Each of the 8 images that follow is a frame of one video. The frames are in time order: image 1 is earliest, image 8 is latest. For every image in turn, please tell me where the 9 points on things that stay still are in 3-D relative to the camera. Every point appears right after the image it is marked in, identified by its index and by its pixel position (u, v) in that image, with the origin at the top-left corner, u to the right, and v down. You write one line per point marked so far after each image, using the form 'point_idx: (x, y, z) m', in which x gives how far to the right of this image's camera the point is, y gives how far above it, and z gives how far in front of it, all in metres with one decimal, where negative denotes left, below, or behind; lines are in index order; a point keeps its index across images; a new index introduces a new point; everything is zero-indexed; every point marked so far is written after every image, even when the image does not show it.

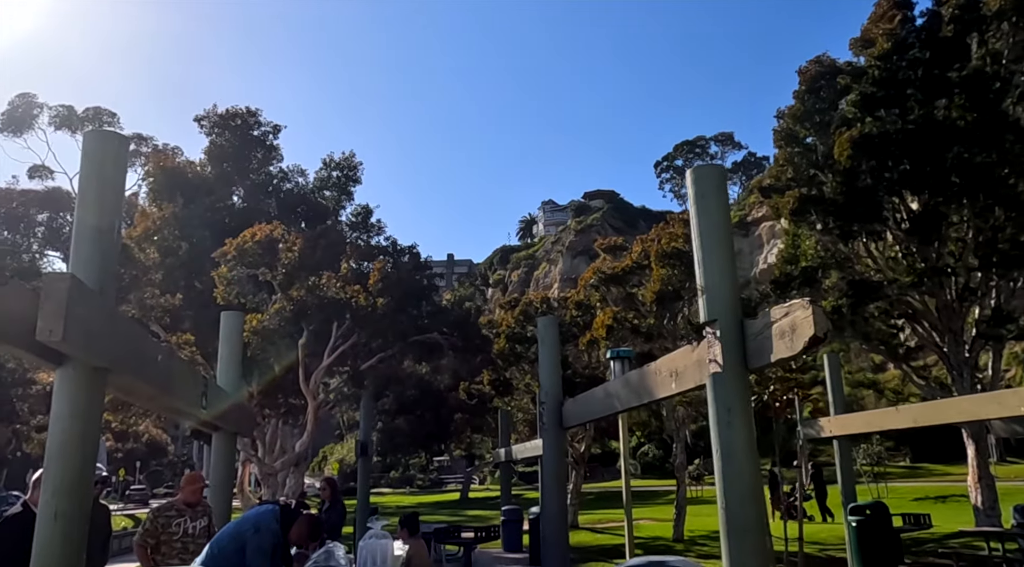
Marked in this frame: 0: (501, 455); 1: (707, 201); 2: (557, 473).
0: (-0.2, -4.0, +17.6) m
1: (+1.2, +0.5, +4.5) m
2: (+0.5, -2.1, +8.2) m
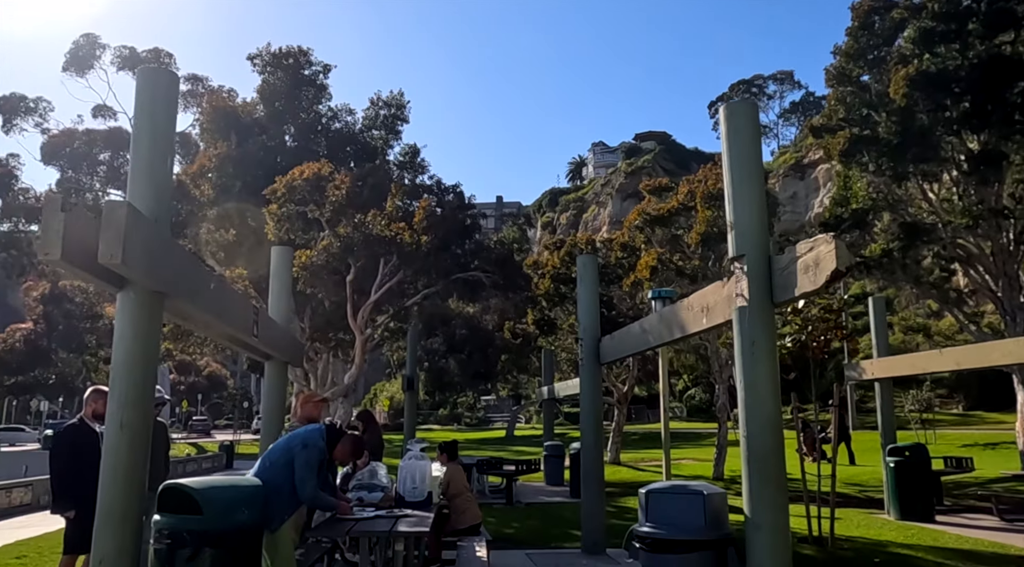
0: (+0.8, -2.6, +18.0) m
1: (+1.4, +0.9, +4.6) m
2: (+0.9, -1.4, +8.5) m
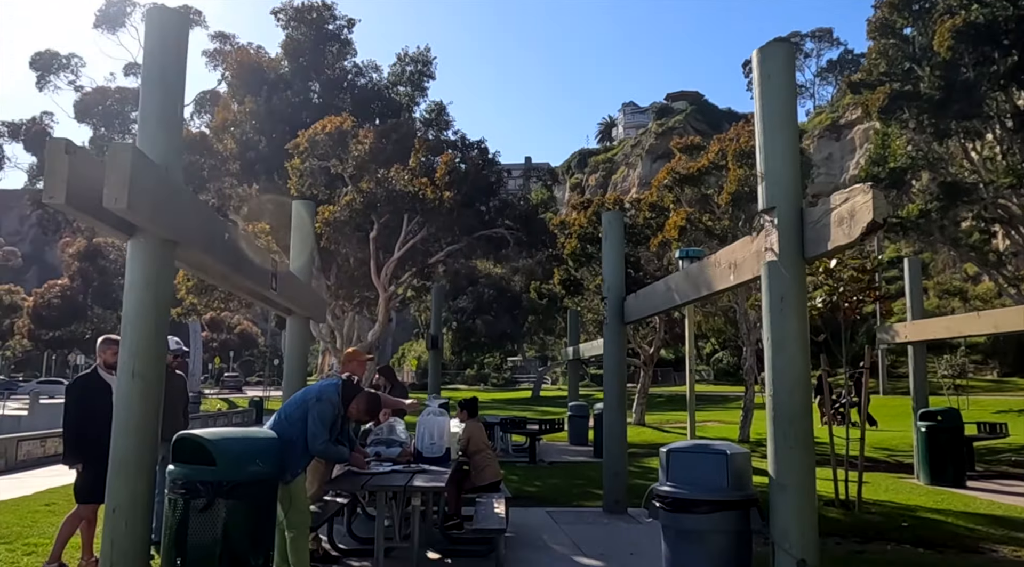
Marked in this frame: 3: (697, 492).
0: (+1.4, -1.6, +17.9) m
1: (+1.5, +1.1, +4.3) m
2: (+1.2, -0.9, +8.3) m
3: (+1.0, -1.2, +4.2) m
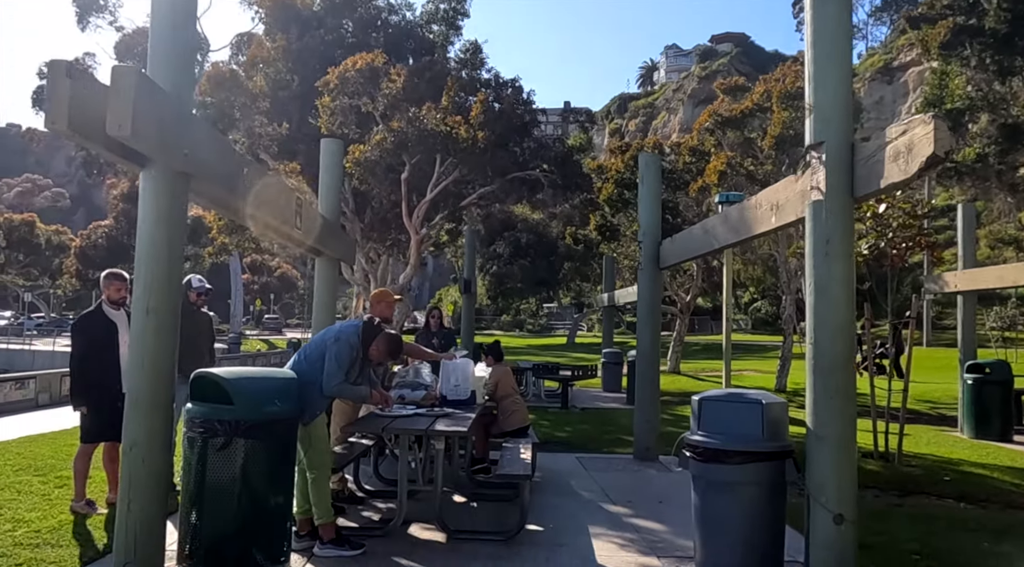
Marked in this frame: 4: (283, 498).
0: (+2.2, -0.4, +17.7) m
1: (+1.7, +1.5, +4.0) m
2: (+1.5, -0.3, +8.1) m
3: (+1.1, -0.8, +4.0) m
4: (-1.2, -1.1, +4.0) m
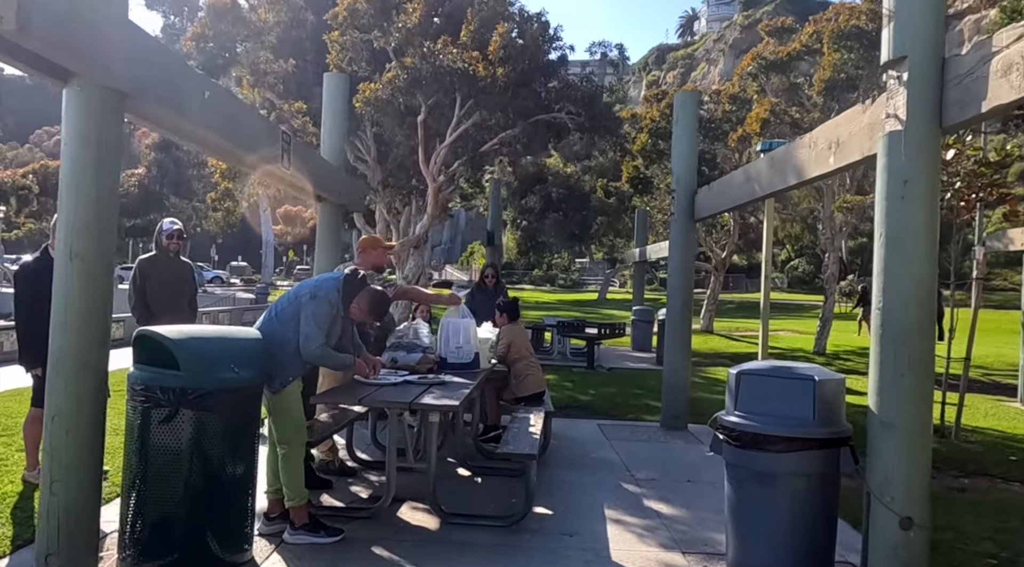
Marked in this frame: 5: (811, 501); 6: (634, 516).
0: (+2.8, +0.7, +16.9) m
1: (+1.7, +1.7, +3.1) m
2: (+1.7, +0.2, +7.4) m
3: (+1.1, -0.6, +3.3) m
4: (-1.2, -0.8, +3.4) m
5: (+1.3, -1.0, +3.3) m
6: (+0.7, -1.4, +4.4) m
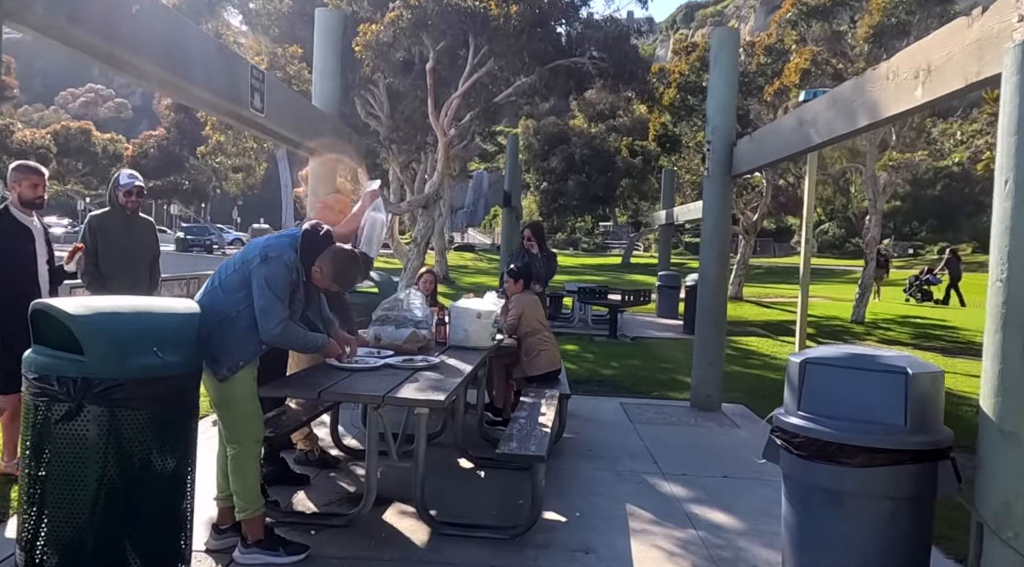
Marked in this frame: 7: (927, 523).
0: (+3.2, +1.4, +16.0) m
1: (+1.7, +1.8, +2.2) m
2: (+1.8, +0.5, +6.5) m
3: (+1.1, -0.5, +2.5) m
4: (-1.2, -0.7, +2.7) m
5: (+1.3, -0.8, +2.6) m
6: (+0.7, -1.2, +3.7) m
7: (+1.4, -0.8, +2.6) m
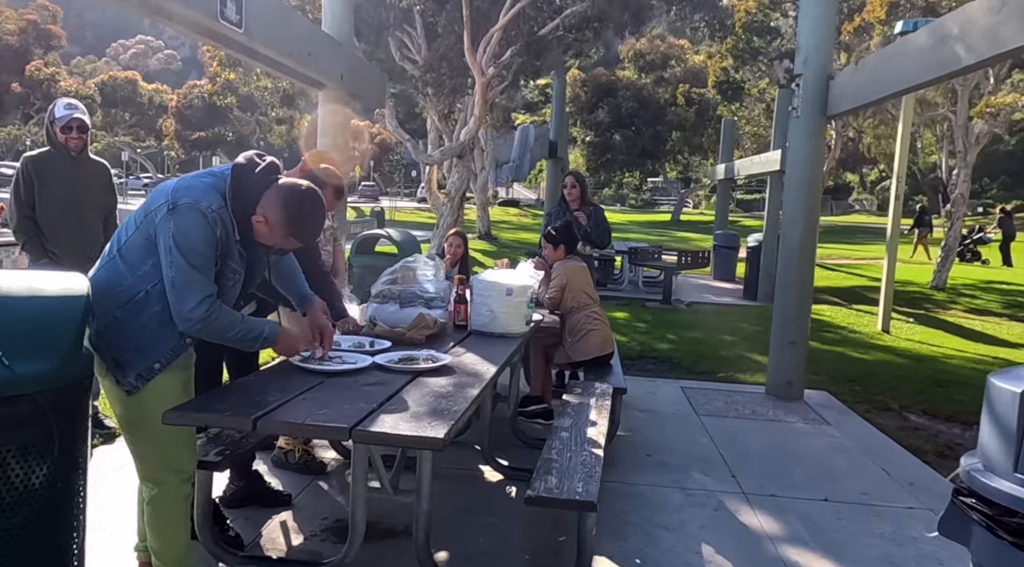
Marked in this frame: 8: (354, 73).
0: (+4.1, +2.2, +14.7) m
1: (+1.7, +1.8, +1.0) m
2: (+2.1, +0.7, +5.4) m
3: (+1.2, -0.5, +1.5) m
4: (-1.1, -0.6, +1.8) m
5: (+1.4, -0.8, +1.5) m
6: (+0.9, -1.1, +2.7) m
7: (+1.5, -0.8, +1.6) m
8: (-1.0, +1.4, +5.0) m
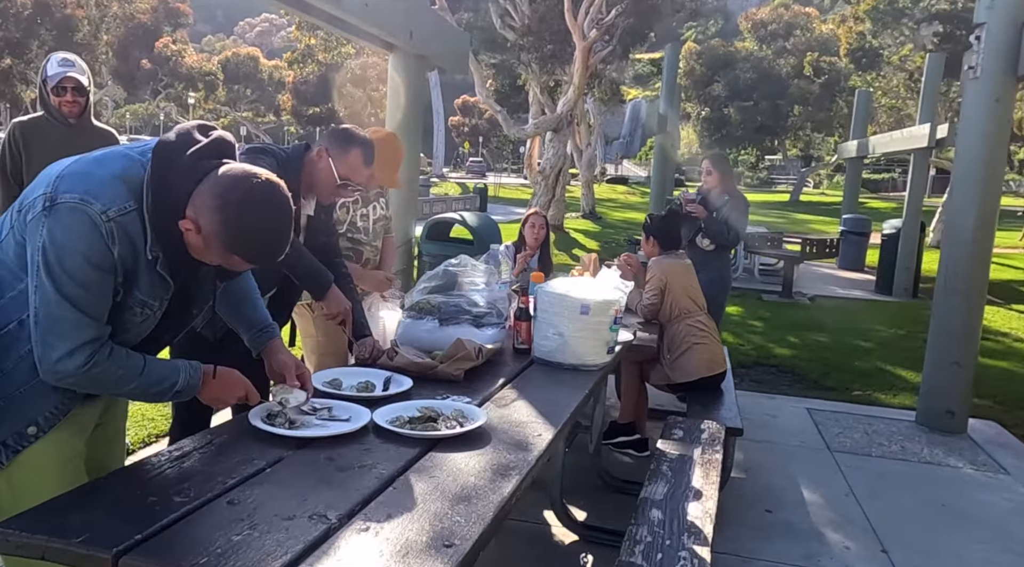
0: (+5.9, +2.4, +13.1) m
1: (+1.7, +1.6, -0.1) m
2: (+2.7, +0.7, +4.2) m
3: (+1.2, -0.6, +0.6) m
4: (-1.1, -0.6, +1.2) m
5: (+1.4, -0.9, +0.6) m
6: (+1.0, -1.2, +1.8) m
7: (+1.5, -0.9, +0.6) m
8: (-0.5, +1.4, +4.2) m
